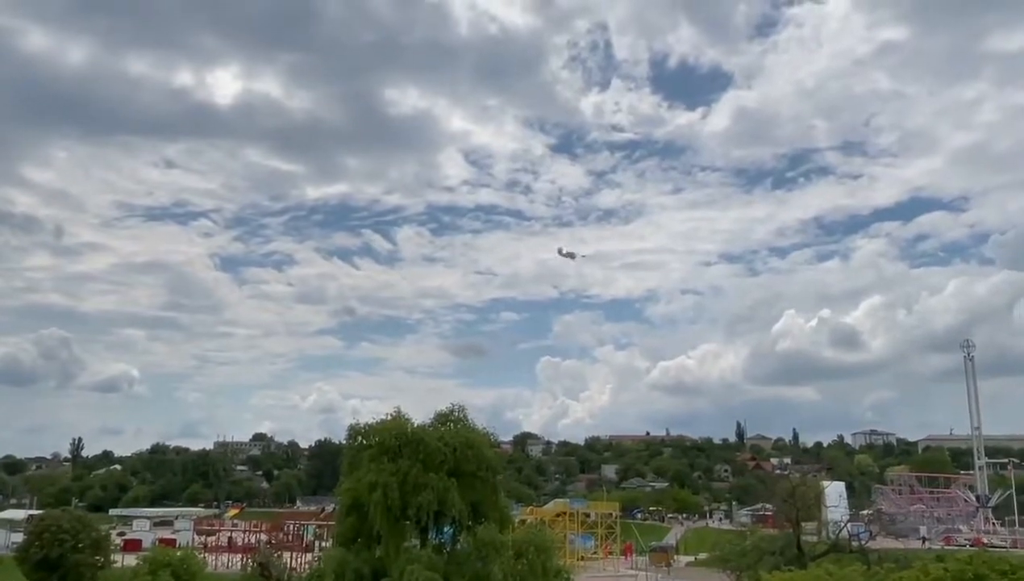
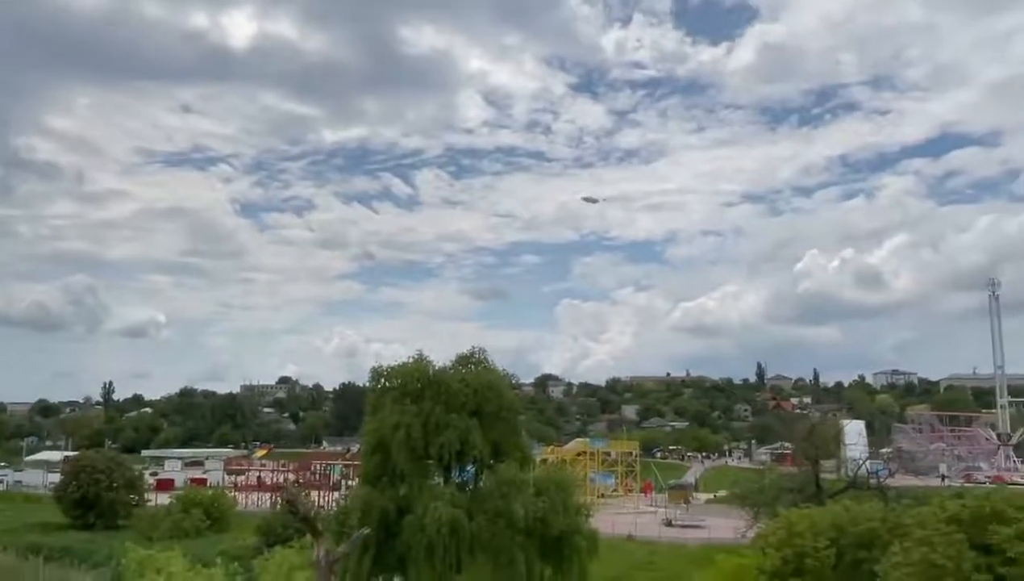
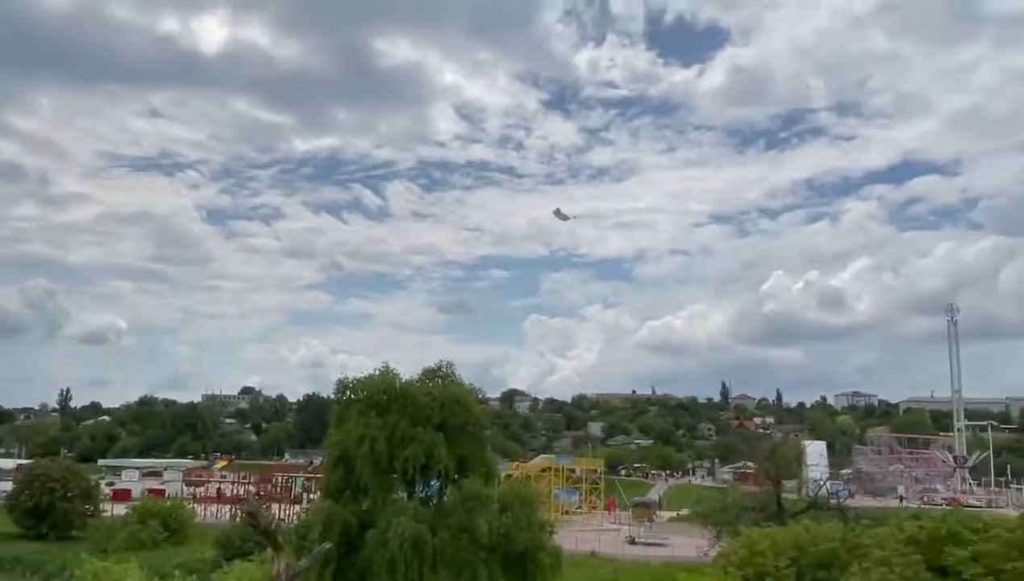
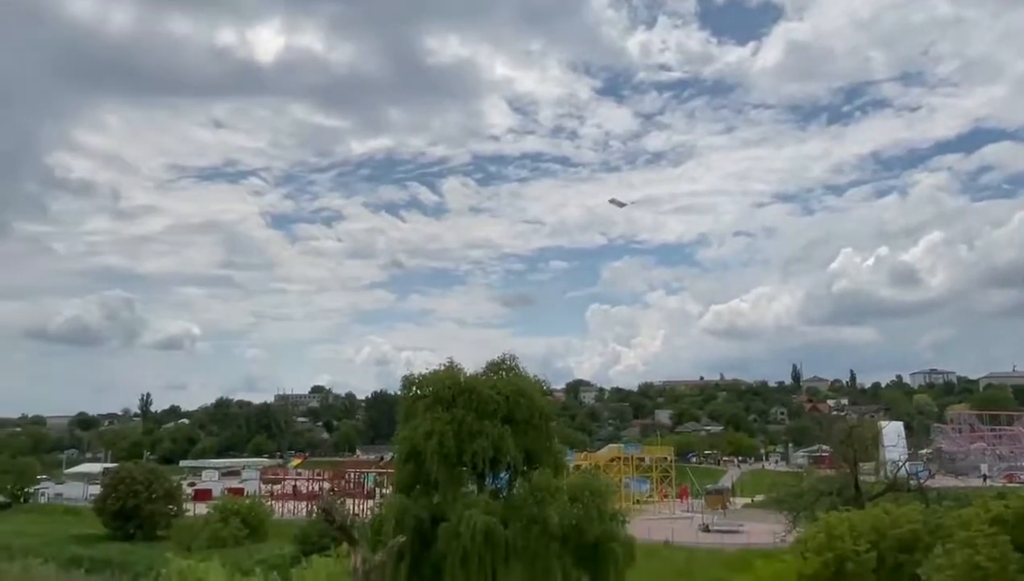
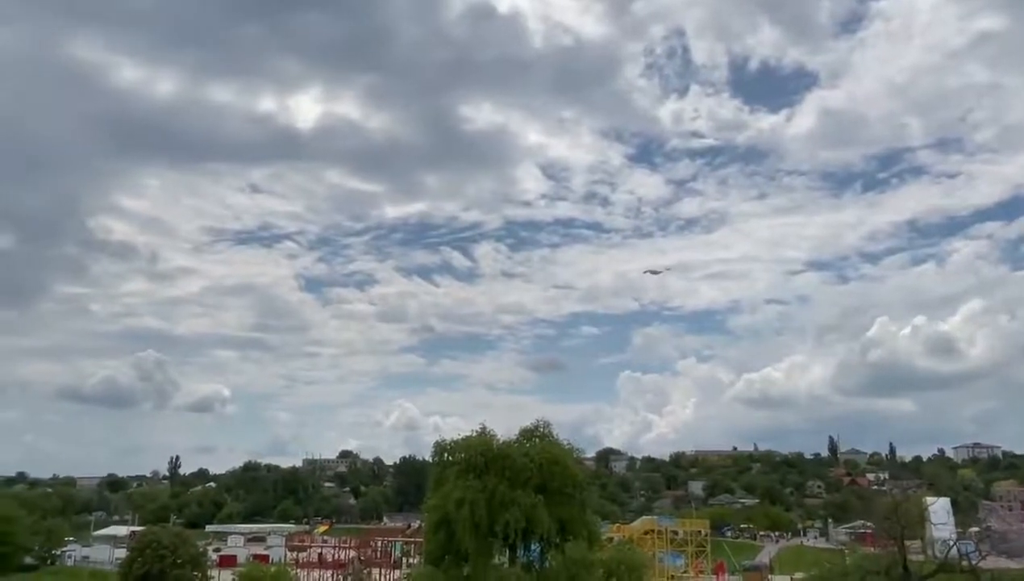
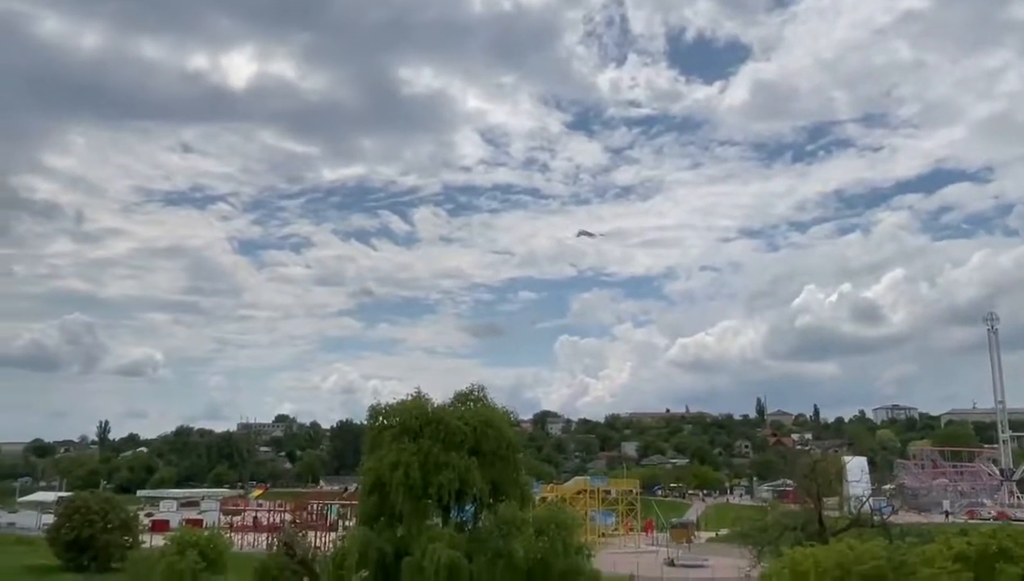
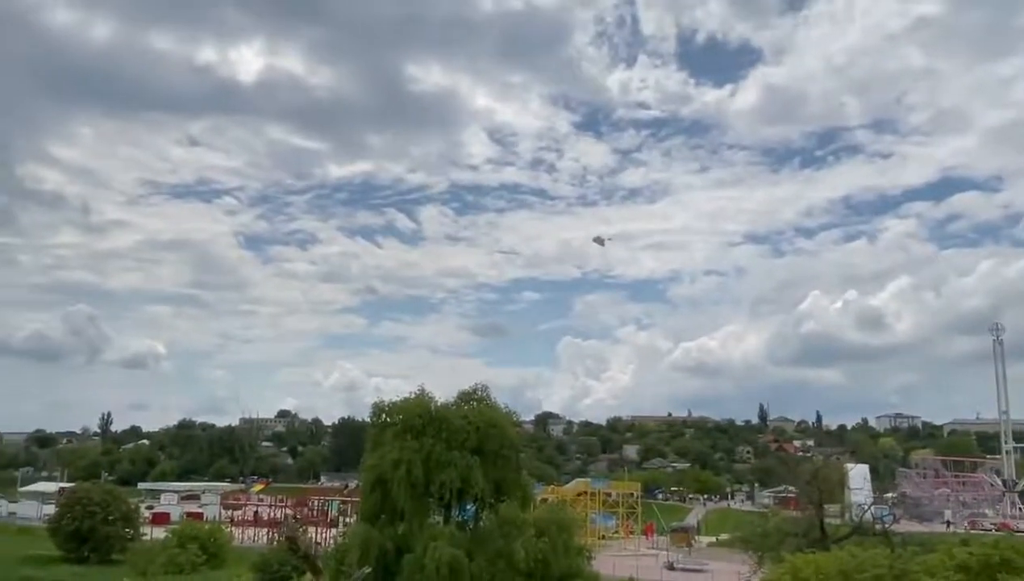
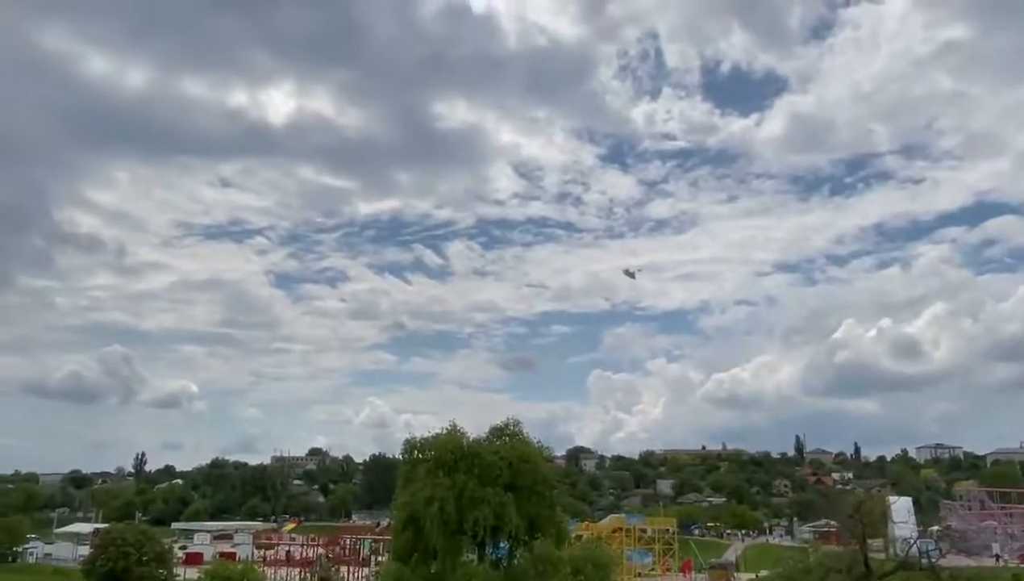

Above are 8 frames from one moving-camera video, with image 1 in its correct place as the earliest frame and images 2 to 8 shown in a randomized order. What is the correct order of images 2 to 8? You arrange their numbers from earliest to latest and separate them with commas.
6, 4, 2, 3, 7, 8, 5
